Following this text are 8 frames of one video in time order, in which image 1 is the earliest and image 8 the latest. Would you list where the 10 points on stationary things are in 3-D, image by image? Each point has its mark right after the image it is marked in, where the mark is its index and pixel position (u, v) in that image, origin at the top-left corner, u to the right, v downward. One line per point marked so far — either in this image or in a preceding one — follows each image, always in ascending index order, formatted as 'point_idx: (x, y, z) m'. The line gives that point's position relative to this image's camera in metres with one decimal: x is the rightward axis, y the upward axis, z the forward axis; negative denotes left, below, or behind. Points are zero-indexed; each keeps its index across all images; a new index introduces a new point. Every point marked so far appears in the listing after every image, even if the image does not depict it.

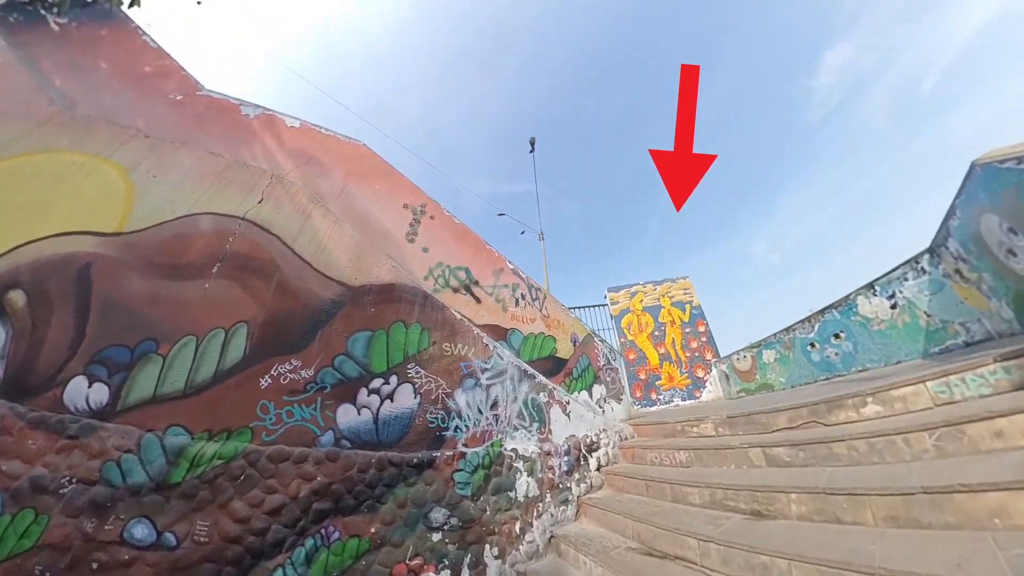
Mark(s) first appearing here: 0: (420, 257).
0: (-1.5, +0.5, +4.9) m
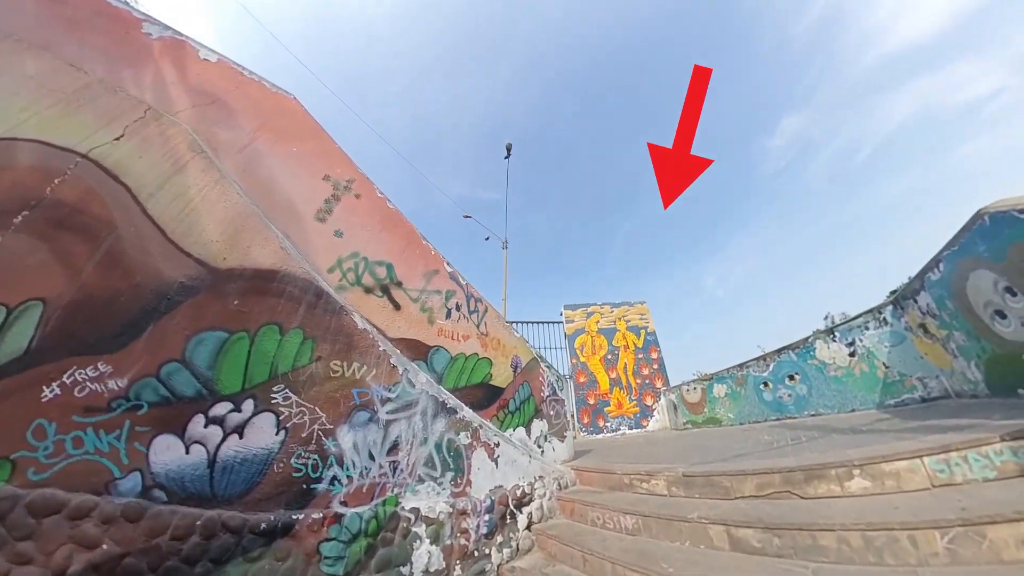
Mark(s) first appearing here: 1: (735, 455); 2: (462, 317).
0: (-2.4, +0.6, +3.8) m
1: (+3.2, -2.4, +4.3) m
2: (-0.8, -0.4, +4.3) m
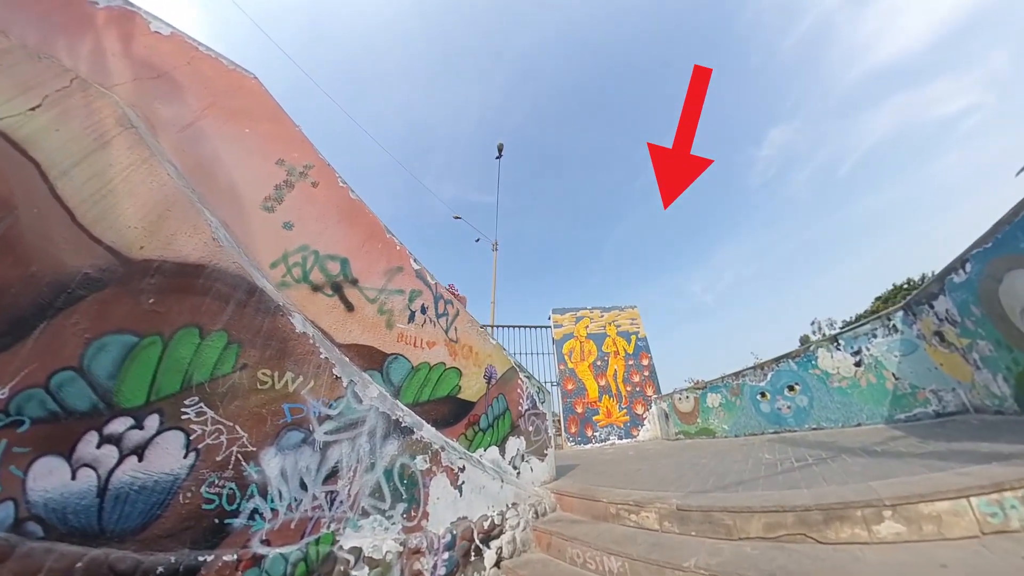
0: (-2.7, +0.6, +3.3) m
1: (+2.8, -2.5, +3.7) m
2: (-1.1, -0.4, +3.8) m
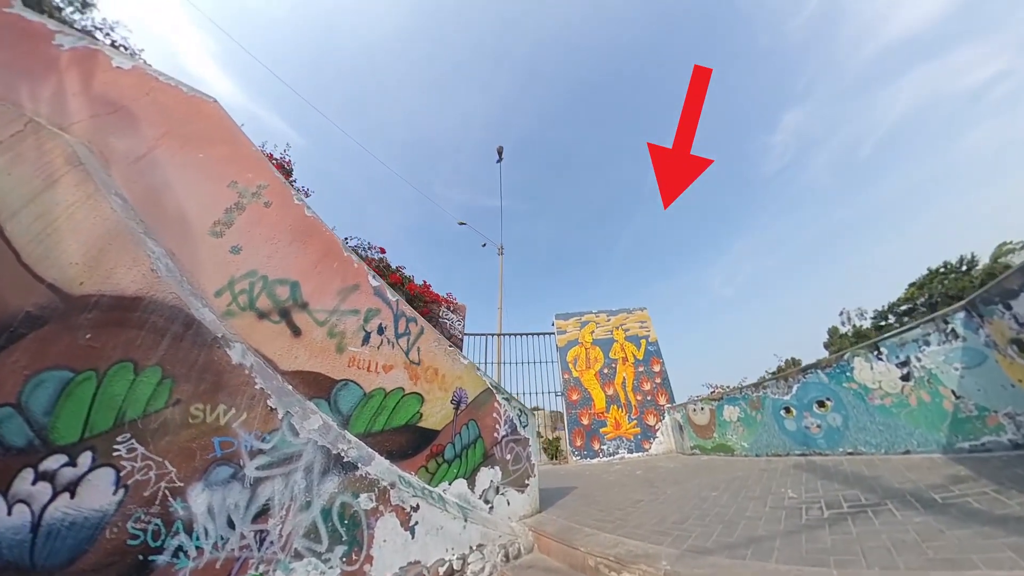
0: (-3.2, +0.3, +3.3) m
1: (+2.4, -2.5, +3.1) m
2: (-1.5, -0.6, +3.6) m
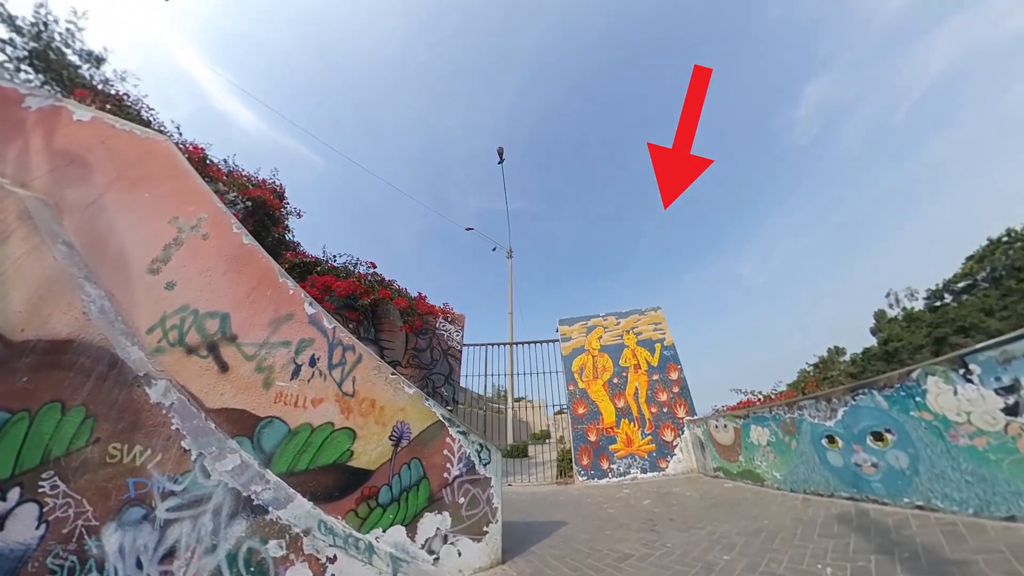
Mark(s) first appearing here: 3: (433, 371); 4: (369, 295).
0: (-4.0, -0.1, +3.3) m
1: (+1.7, -2.7, +2.4) m
2: (-2.2, -1.0, +3.4) m
3: (-2.1, -2.2, +7.8) m
4: (-3.4, -0.2, +6.9) m
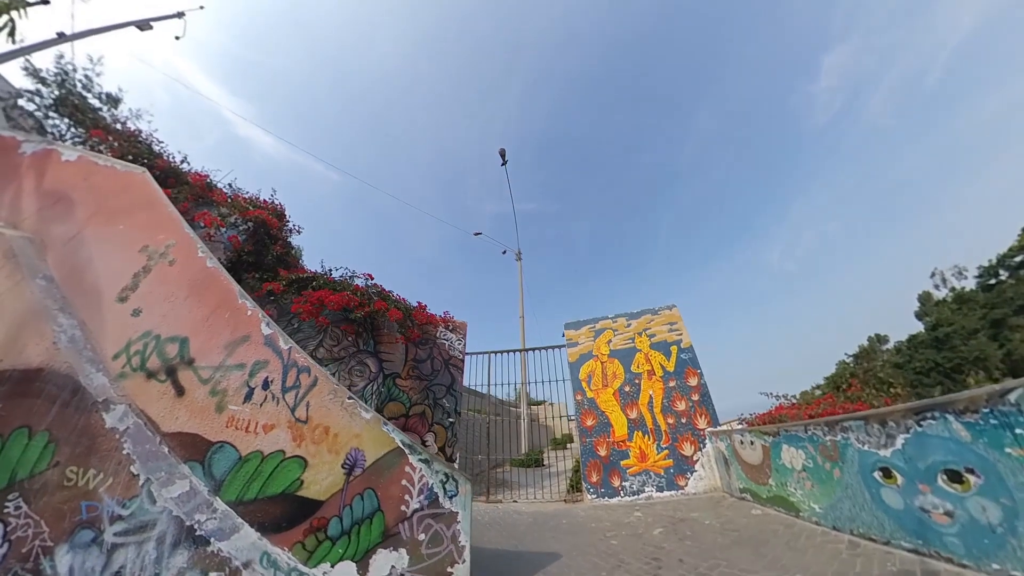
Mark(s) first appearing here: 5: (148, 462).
0: (-4.5, -0.4, +3.4) m
1: (+1.2, -2.7, +1.9) m
2: (-2.7, -1.2, +3.3) m
3: (-2.0, -2.4, +7.7) m
4: (-3.5, -0.4, +7.0) m
5: (-3.6, -1.7, +2.9) m
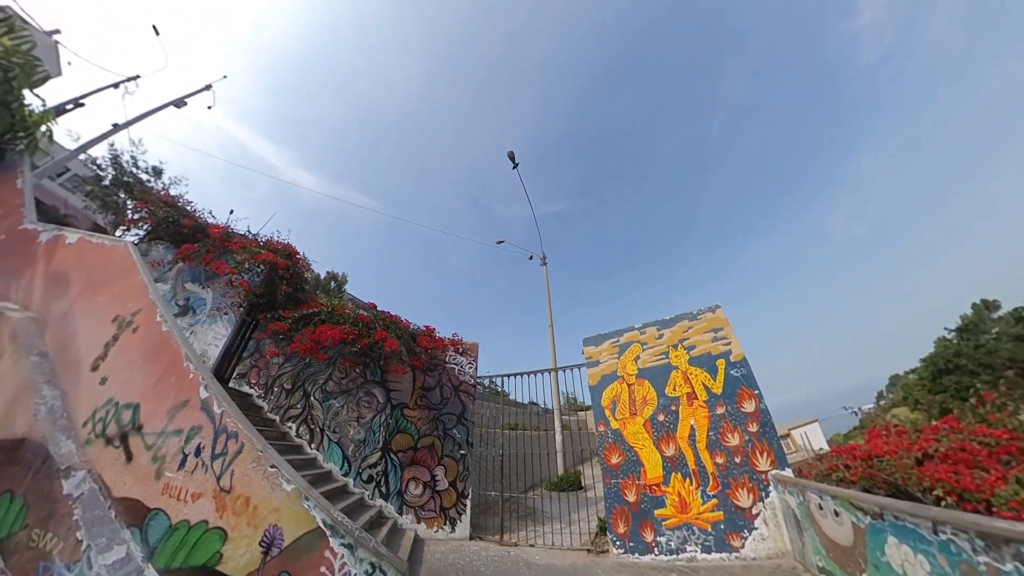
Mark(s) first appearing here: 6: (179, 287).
0: (-5.1, -1.3, +3.6) m
1: (+0.3, -3.1, +1.0) m
2: (-3.4, -1.9, +3.2) m
3: (-1.7, -3.0, +7.3) m
4: (-3.5, -1.2, +6.9) m
5: (-4.2, -2.5, +3.0) m
6: (-7.8, 0.0, +7.0) m
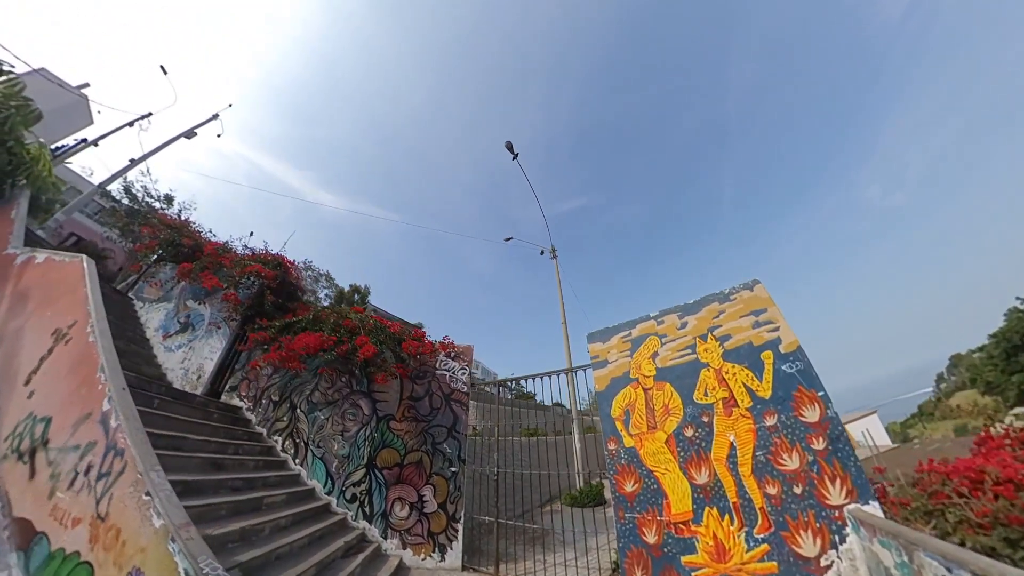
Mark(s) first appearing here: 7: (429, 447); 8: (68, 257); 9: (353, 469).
0: (-5.8, -1.4, +3.5) m
1: (-0.7, -2.9, +0.1) m
2: (-4.1, -2.0, +2.8) m
3: (-1.8, -3.0, +6.6) m
4: (-3.7, -1.3, +6.5) m
5: (-4.9, -2.6, +2.7) m
6: (-8.1, -0.4, +7.2) m
7: (-1.8, -3.4, +6.4) m
8: (-6.7, +0.5, +4.5) m
9: (-3.3, -3.8, +6.2) m
